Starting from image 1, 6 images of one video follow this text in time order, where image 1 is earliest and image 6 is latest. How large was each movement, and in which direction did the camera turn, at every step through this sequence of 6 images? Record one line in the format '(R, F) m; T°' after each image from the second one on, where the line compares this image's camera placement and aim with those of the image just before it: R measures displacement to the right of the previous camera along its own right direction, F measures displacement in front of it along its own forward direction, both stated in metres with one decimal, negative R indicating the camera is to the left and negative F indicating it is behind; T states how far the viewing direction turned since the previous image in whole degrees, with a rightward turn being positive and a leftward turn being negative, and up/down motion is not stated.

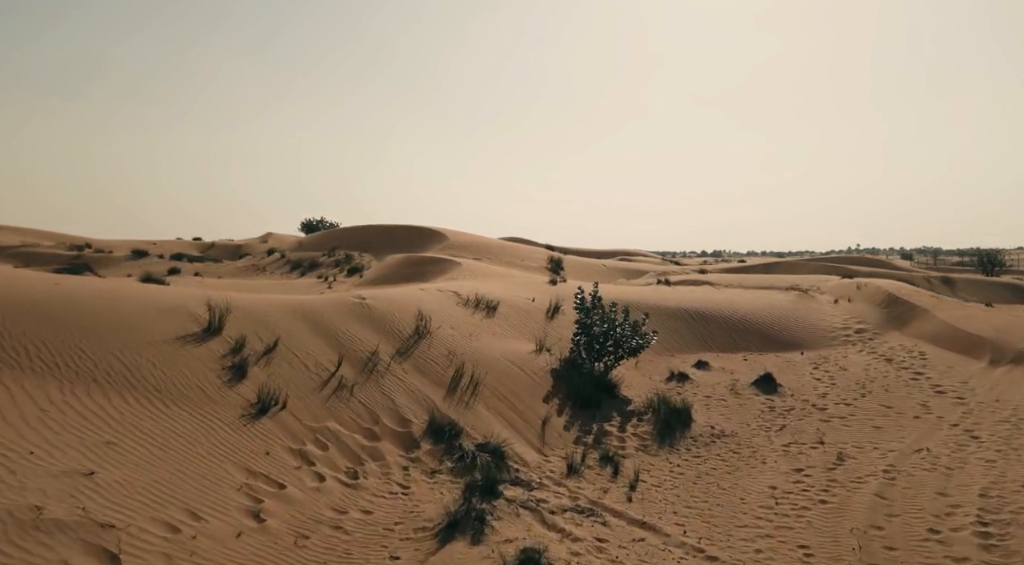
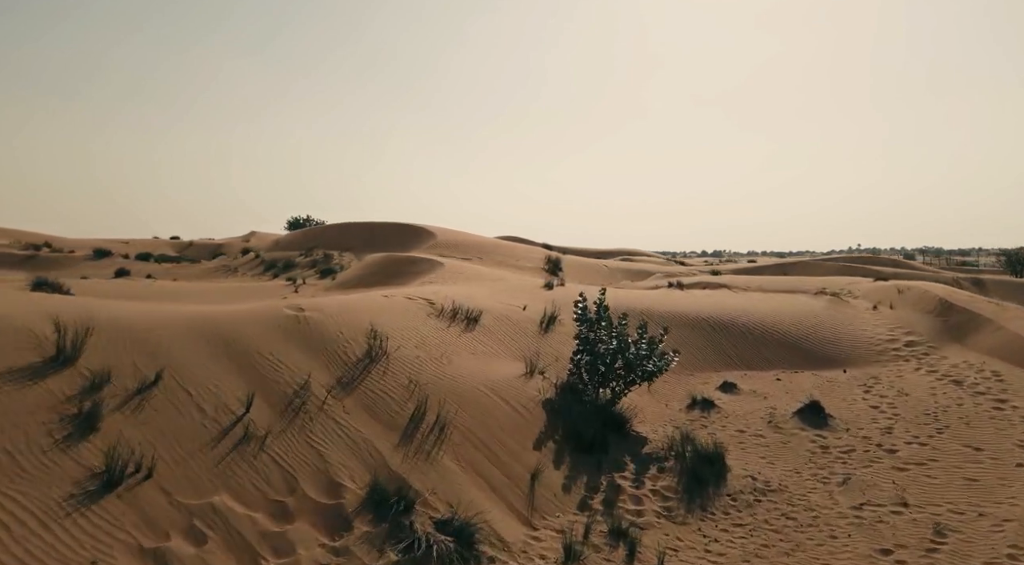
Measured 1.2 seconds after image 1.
(+0.3, +2.7) m; 0°
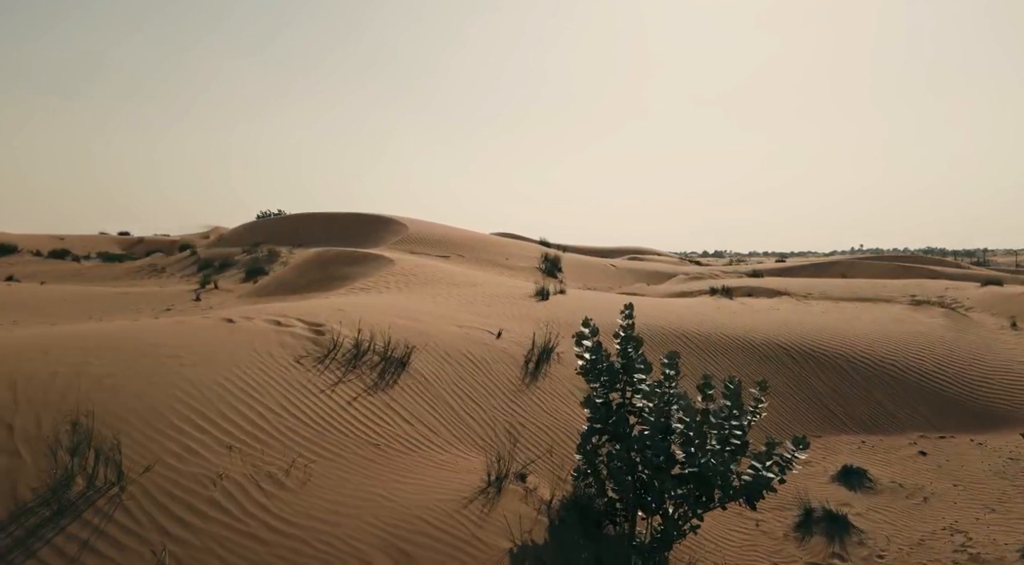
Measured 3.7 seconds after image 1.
(+0.4, +5.4) m; 0°
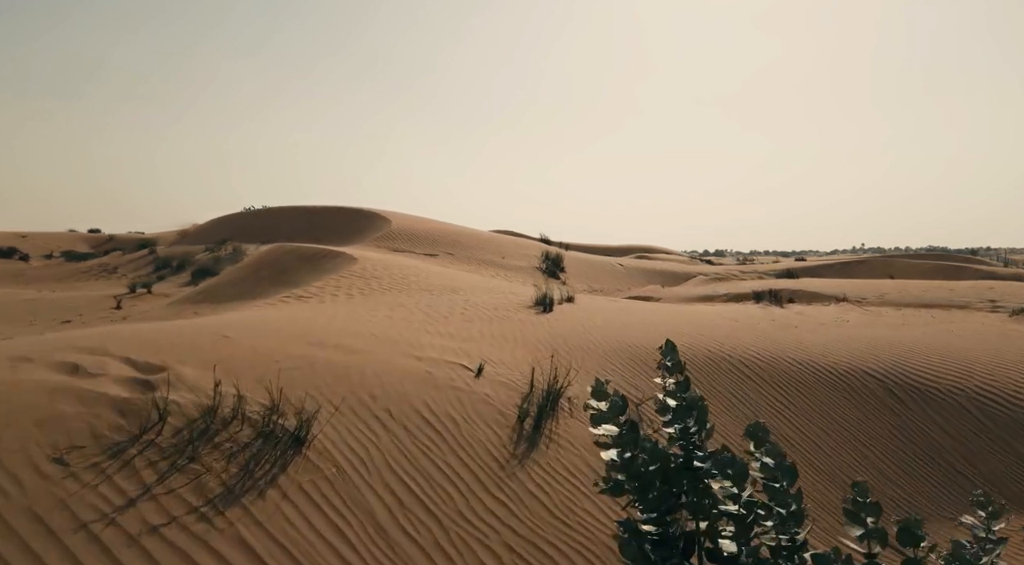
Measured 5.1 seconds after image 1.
(+0.1, +2.8) m; 0°
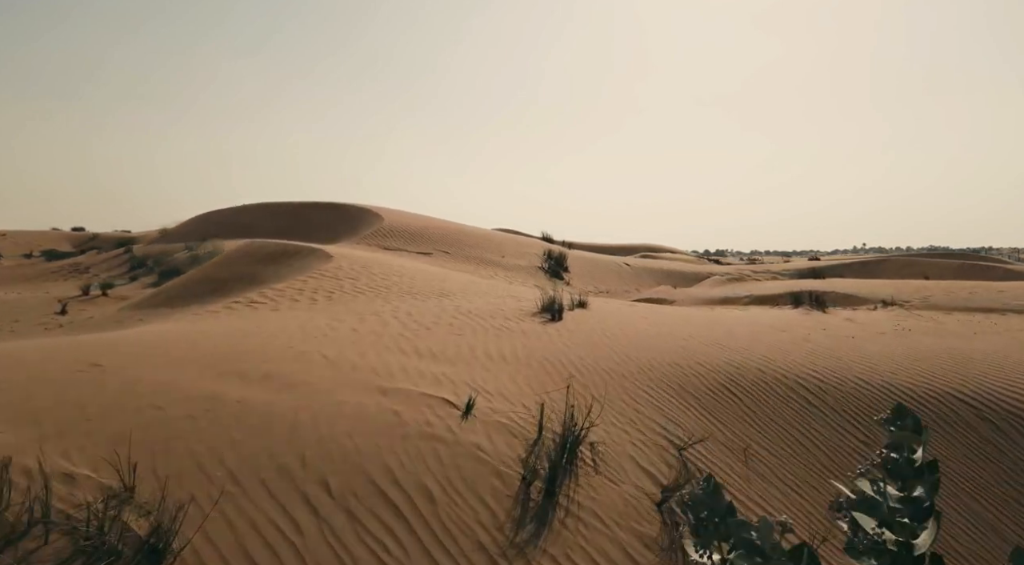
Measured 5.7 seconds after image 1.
(0.0, +1.5) m; 0°
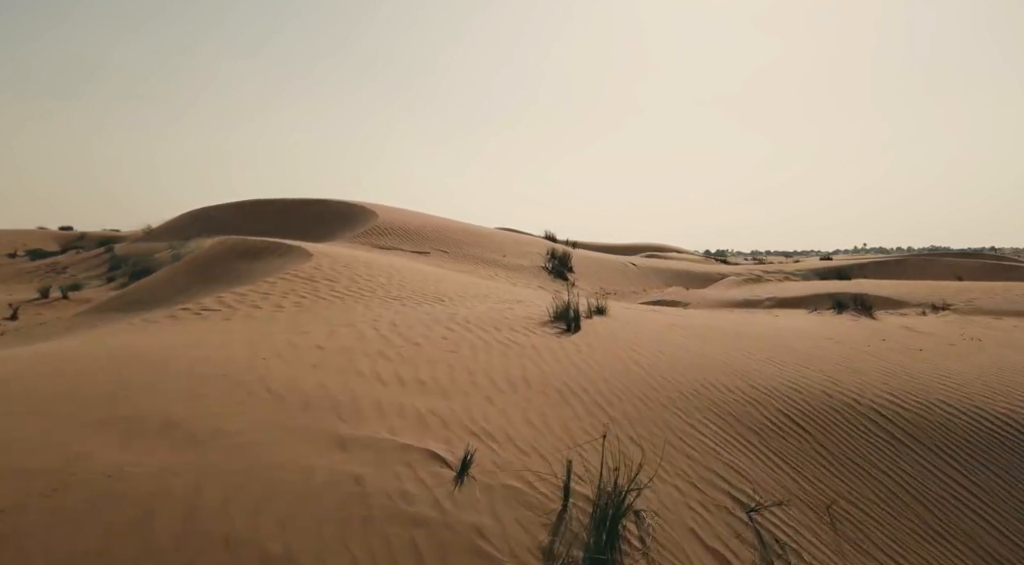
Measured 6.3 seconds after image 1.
(-0.1, +1.1) m; 0°
